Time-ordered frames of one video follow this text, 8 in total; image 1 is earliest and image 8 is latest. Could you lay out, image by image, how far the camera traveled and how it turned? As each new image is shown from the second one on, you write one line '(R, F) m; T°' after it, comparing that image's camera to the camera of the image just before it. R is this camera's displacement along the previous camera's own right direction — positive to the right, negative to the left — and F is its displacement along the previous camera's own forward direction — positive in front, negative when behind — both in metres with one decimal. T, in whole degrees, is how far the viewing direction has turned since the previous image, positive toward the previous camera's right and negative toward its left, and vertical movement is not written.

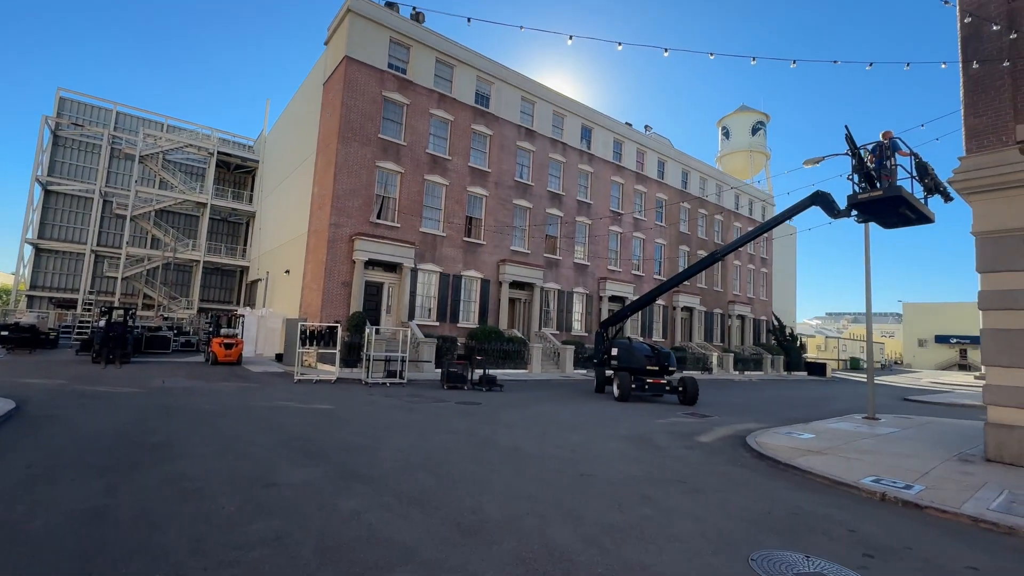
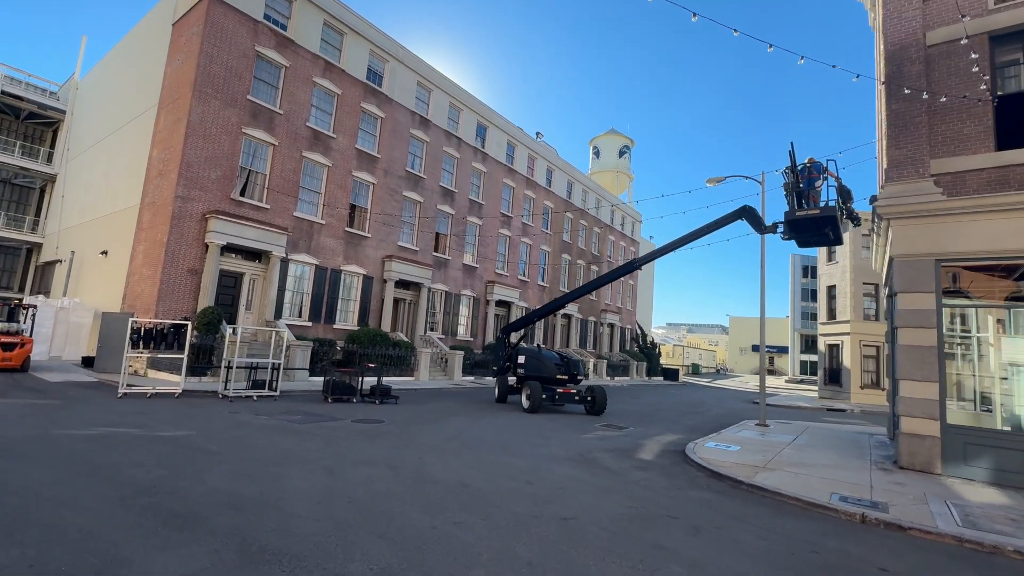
(-1.4, +1.8) m; +16°
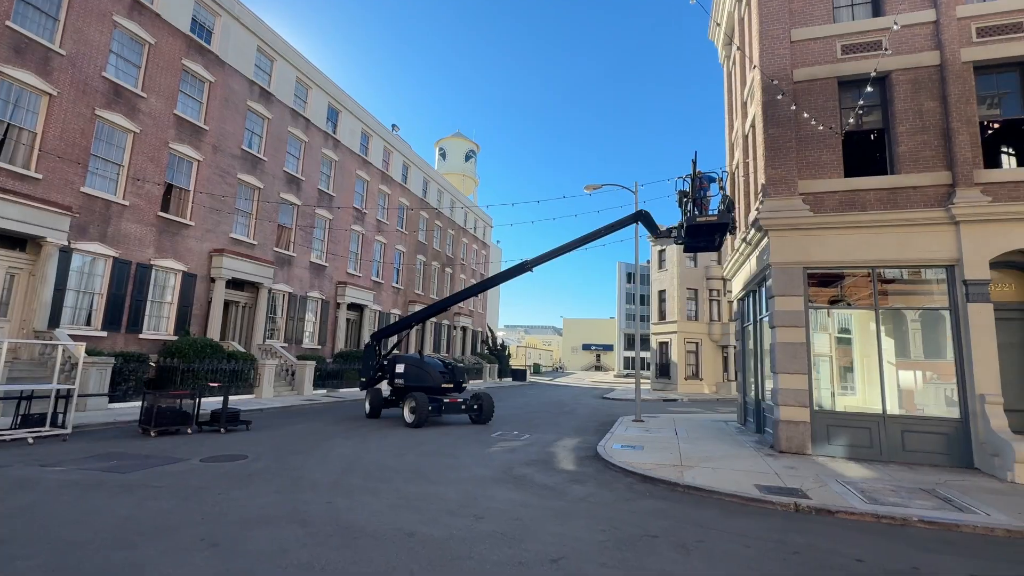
(-1.5, +1.4) m; +19°
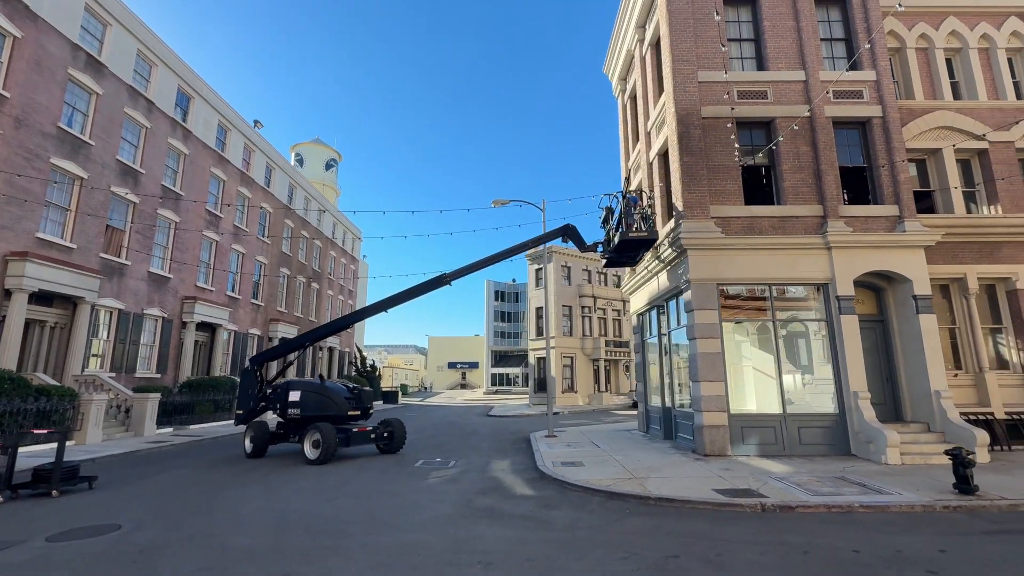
(-1.8, +0.9) m; +17°
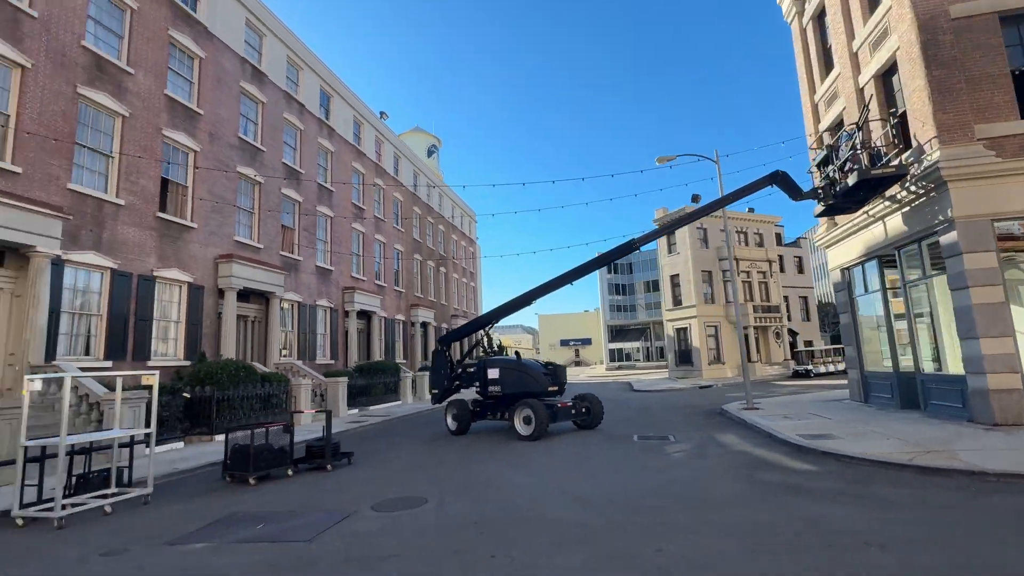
(-2.7, +0.4) m; -11°
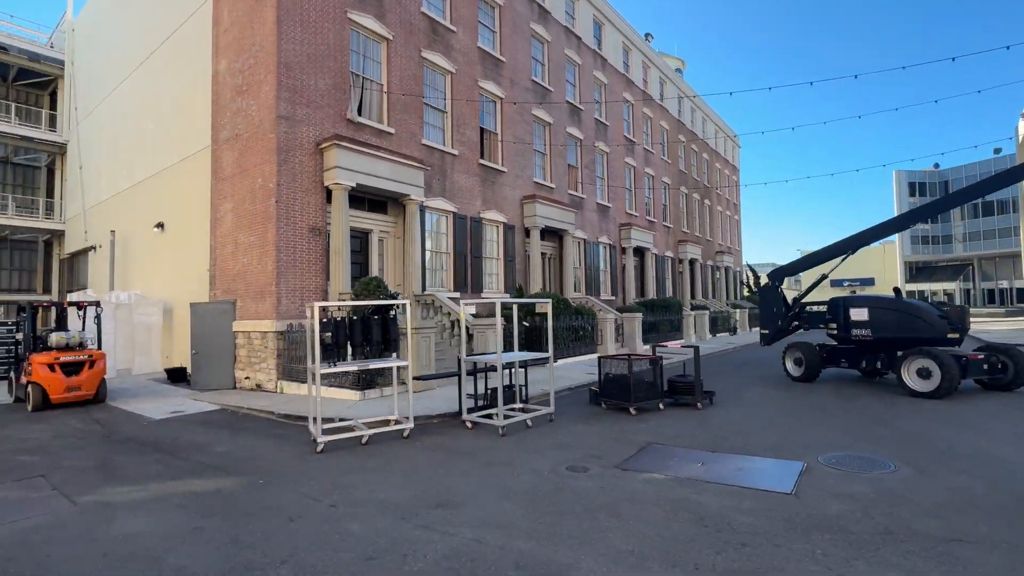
(-2.6, +0.2) m; -26°
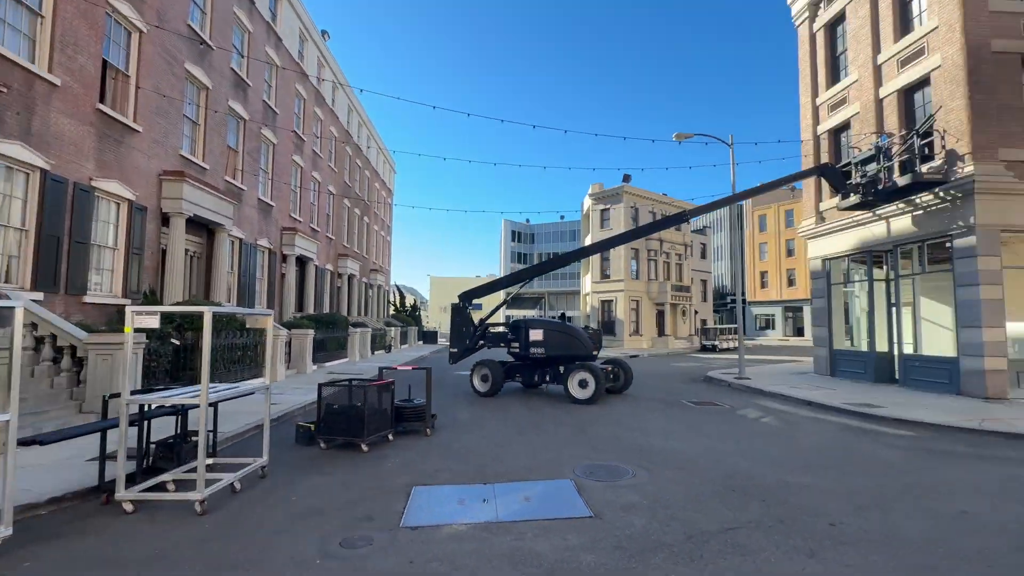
(-1.1, +1.7) m; +41°
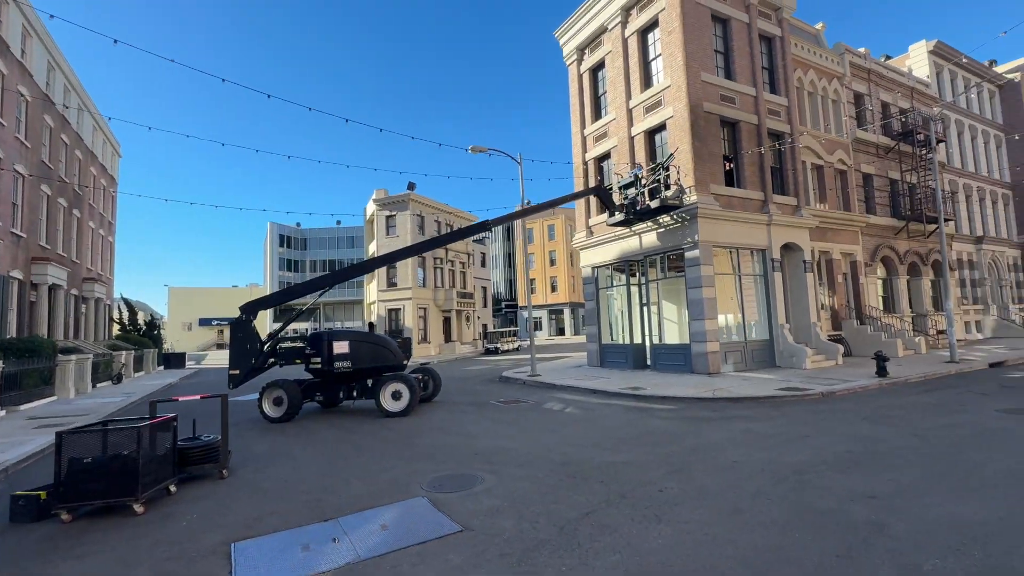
(-0.7, +0.5) m; +26°
